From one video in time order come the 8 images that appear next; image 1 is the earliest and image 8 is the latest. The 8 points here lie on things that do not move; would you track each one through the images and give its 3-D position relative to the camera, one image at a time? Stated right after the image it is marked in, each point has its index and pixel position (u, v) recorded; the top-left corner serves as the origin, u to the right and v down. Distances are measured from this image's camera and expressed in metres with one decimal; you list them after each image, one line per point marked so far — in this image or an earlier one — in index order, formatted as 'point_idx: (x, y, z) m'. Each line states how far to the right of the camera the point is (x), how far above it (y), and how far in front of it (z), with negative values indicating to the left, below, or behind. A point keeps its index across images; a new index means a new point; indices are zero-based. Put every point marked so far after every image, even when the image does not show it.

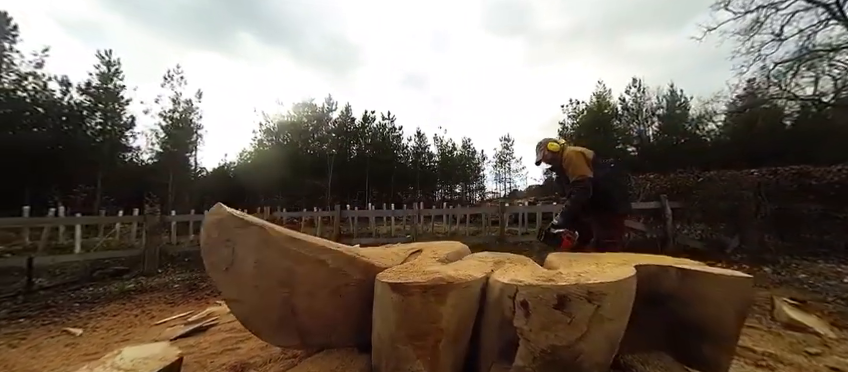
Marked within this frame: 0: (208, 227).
0: (-1.5, -0.3, +2.1) m
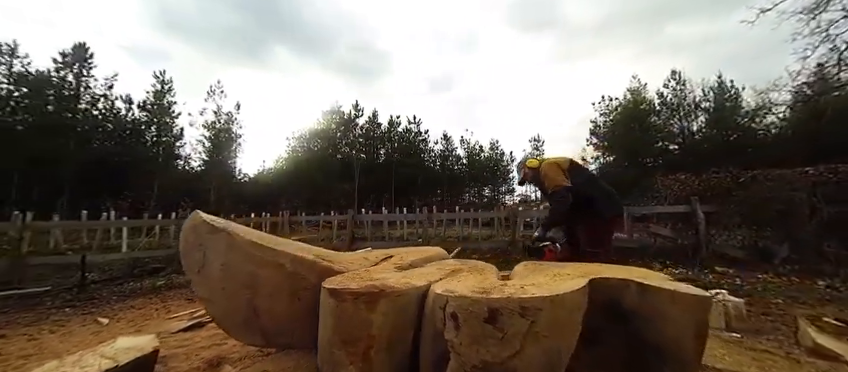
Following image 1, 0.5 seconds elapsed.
0: (-1.8, -0.3, +2.2) m
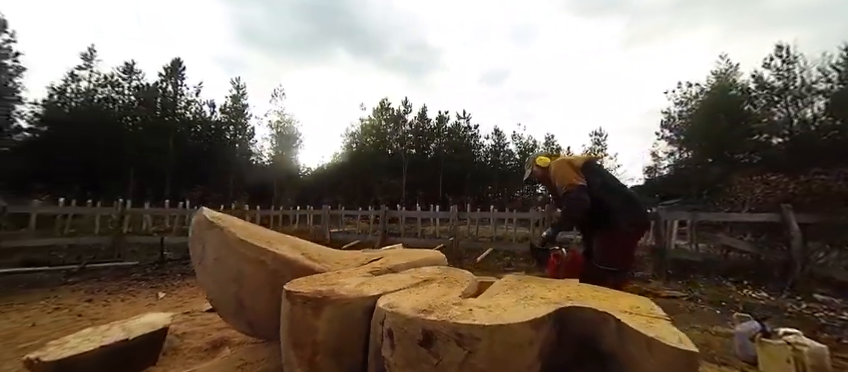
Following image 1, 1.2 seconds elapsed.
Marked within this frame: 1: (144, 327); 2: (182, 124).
0: (-1.9, -0.3, +2.5) m
1: (-2.2, -1.1, +2.3) m
2: (-14.9, +3.9, +18.6) m
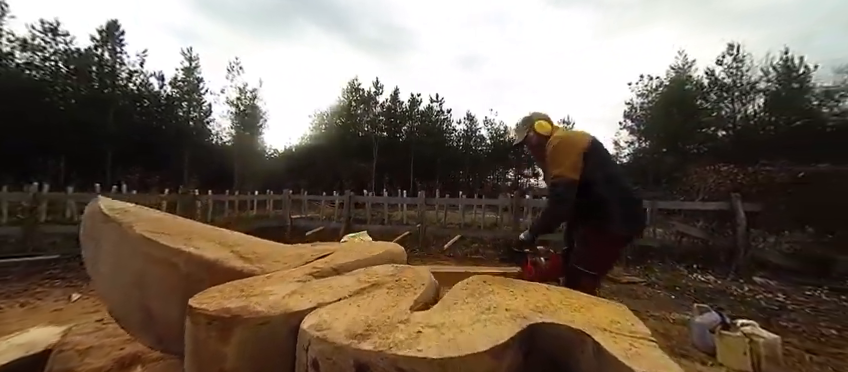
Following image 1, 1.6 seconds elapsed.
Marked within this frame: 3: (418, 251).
0: (-2.2, -0.2, +2.0) m
1: (-2.5, -1.0, +1.9) m
2: (-16.6, +4.9, +16.6) m
3: (-0.2, -1.2, +6.2) m
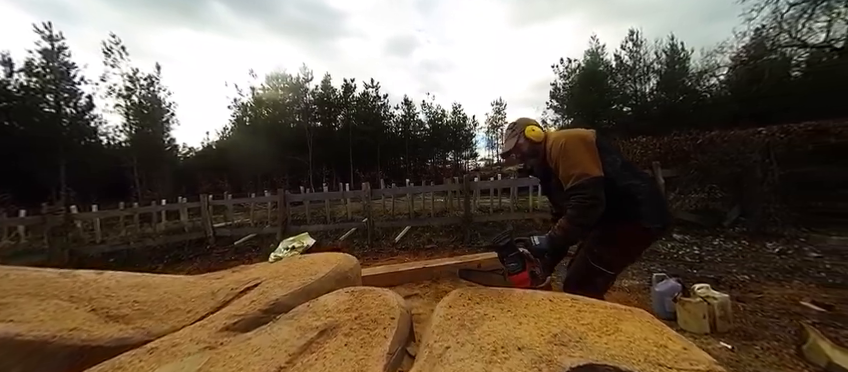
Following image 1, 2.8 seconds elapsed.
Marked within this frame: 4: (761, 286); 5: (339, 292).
0: (-2.4, -0.4, +1.1) m
1: (-2.6, -1.2, +1.0) m
2: (-19.7, +4.0, +12.5) m
3: (-1.1, -1.1, +5.7) m
4: (+4.0, -1.1, +3.5) m
5: (-0.4, -0.5, +1.4) m
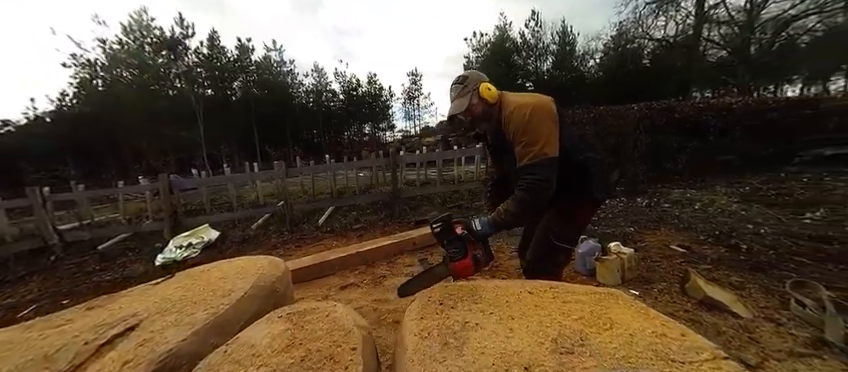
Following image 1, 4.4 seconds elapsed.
0: (-2.4, -0.5, +0.2) m
1: (-2.5, -1.3, +0.1) m
2: (-22.2, +3.8, +6.1) m
3: (-2.3, -0.7, +5.0) m
4: (+3.2, -0.7, +4.3) m
5: (-0.5, -0.5, +1.0) m
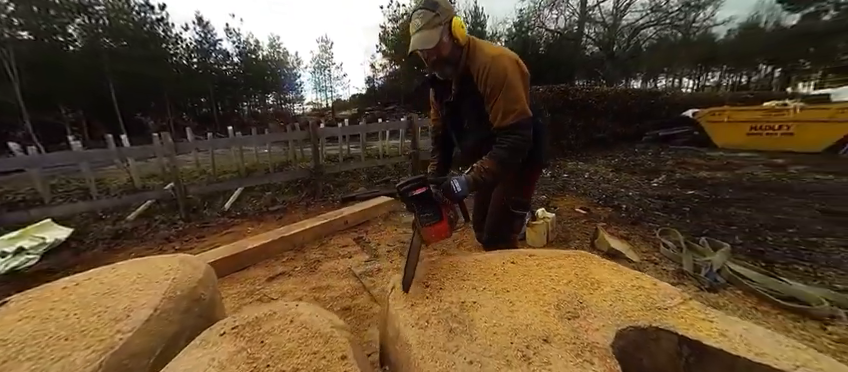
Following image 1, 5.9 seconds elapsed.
0: (-2.1, -0.5, -0.6) m
1: (-2.1, -1.4, -0.6) m
2: (-22.9, +3.4, -0.7) m
3: (-3.4, -0.4, +4.1) m
4: (+2.1, -0.2, +4.9) m
5: (-0.5, -0.4, +0.8) m
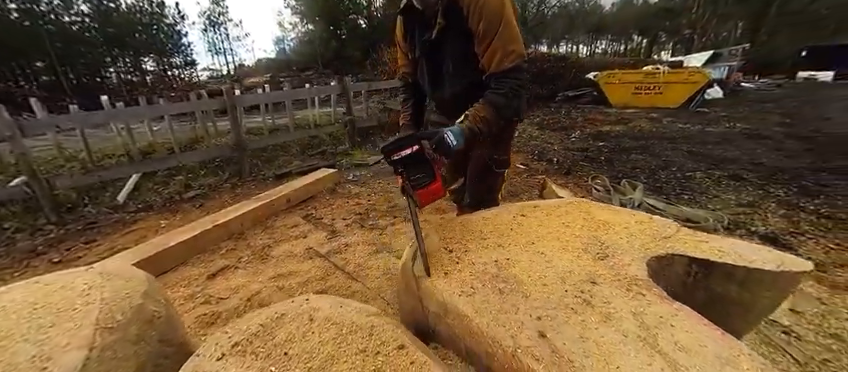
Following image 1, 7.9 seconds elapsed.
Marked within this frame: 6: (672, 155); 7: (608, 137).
0: (-1.5, -0.7, -1.1) m
1: (-1.6, -1.6, -1.0) m
2: (-21.9, +1.1, -6.5) m
3: (-3.9, -0.4, +3.1) m
4: (+1.1, +0.5, +5.1) m
5: (-0.4, -0.3, +0.5) m
6: (+4.4, +0.6, +5.3) m
7: (+4.1, +1.1, +6.6) m
